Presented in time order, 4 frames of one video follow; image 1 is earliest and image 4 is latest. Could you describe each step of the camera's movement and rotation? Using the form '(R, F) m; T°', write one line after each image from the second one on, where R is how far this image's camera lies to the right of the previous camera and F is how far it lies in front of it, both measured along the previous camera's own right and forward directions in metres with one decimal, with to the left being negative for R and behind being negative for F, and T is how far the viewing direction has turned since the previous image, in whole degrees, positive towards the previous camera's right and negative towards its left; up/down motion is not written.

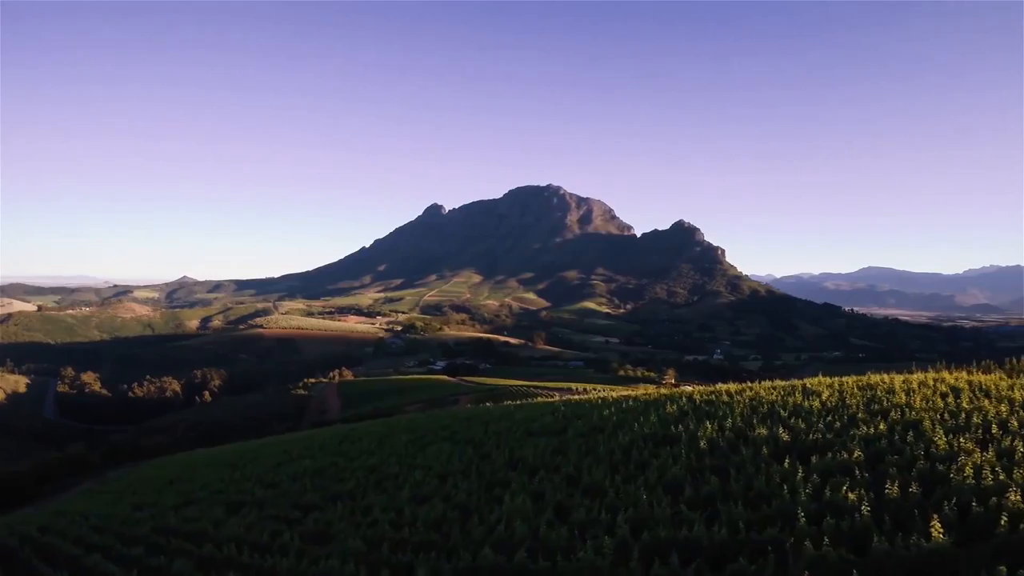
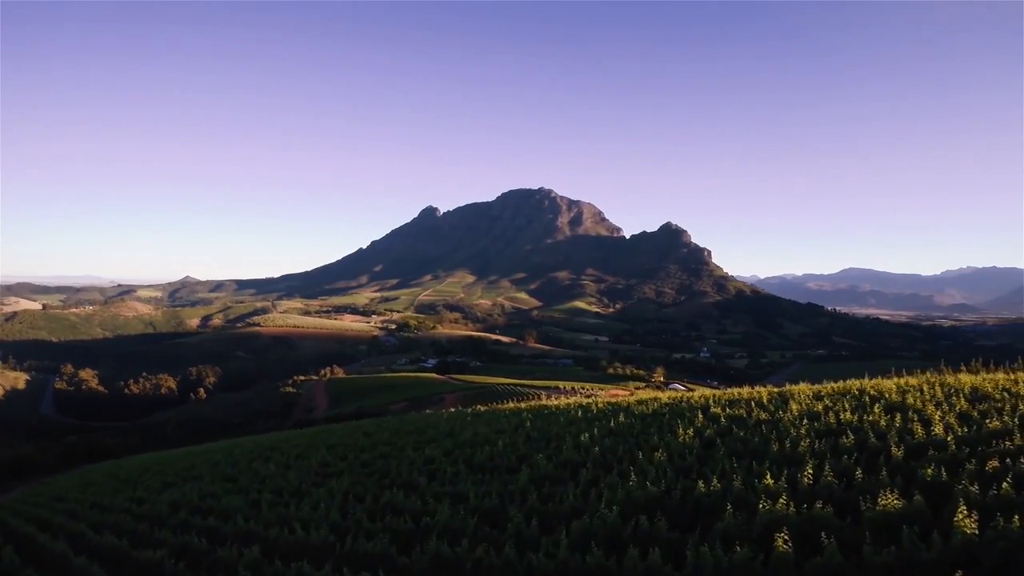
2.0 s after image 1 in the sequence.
(-0.2, -2.3) m; +1°
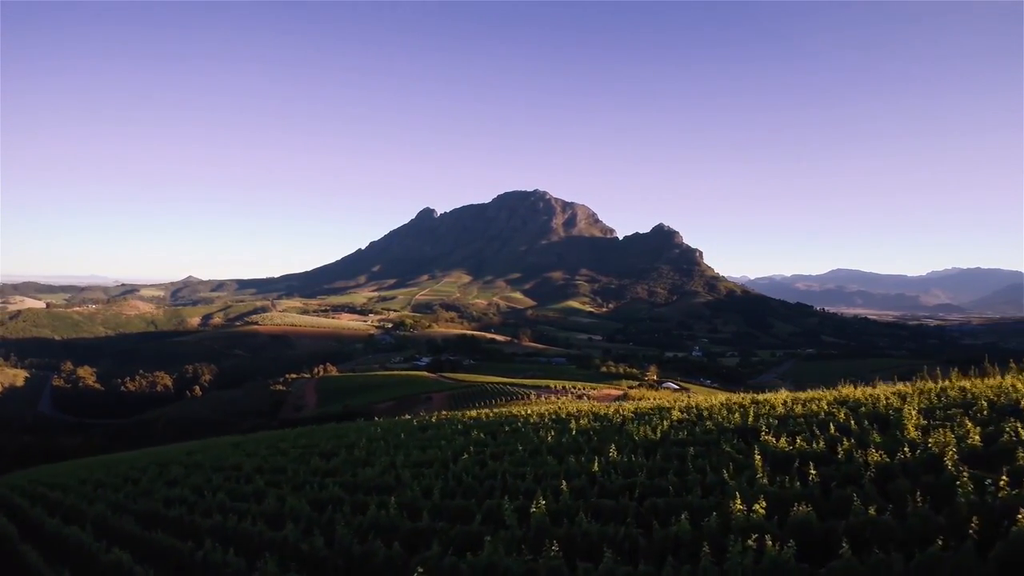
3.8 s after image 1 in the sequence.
(-0.2, -1.6) m; +1°
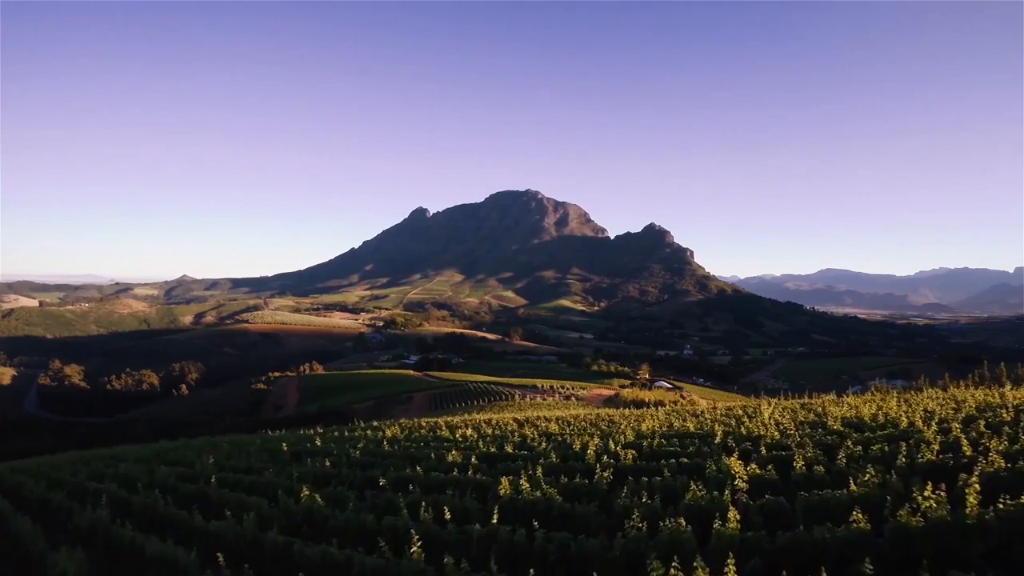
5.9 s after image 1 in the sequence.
(+0.3, -0.6) m; 0°
